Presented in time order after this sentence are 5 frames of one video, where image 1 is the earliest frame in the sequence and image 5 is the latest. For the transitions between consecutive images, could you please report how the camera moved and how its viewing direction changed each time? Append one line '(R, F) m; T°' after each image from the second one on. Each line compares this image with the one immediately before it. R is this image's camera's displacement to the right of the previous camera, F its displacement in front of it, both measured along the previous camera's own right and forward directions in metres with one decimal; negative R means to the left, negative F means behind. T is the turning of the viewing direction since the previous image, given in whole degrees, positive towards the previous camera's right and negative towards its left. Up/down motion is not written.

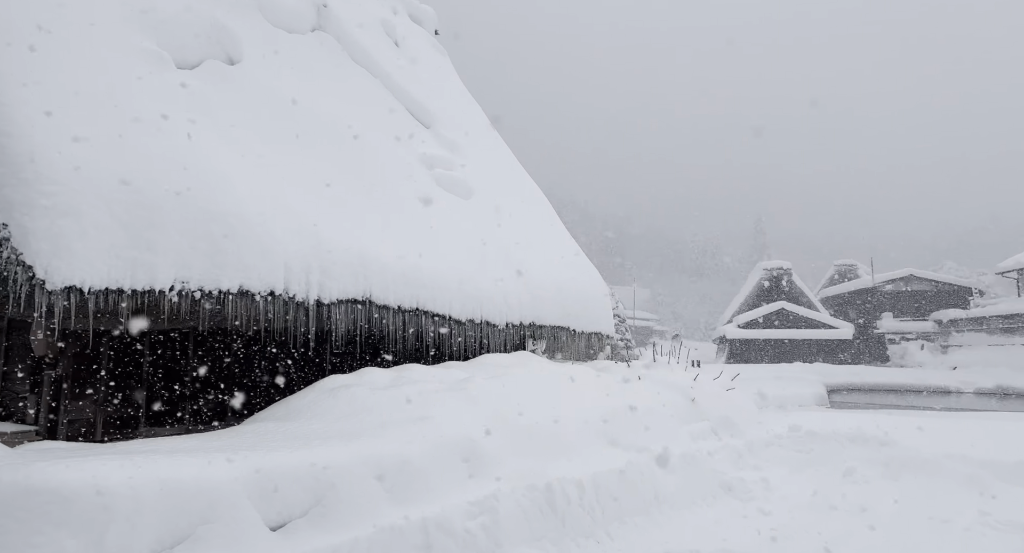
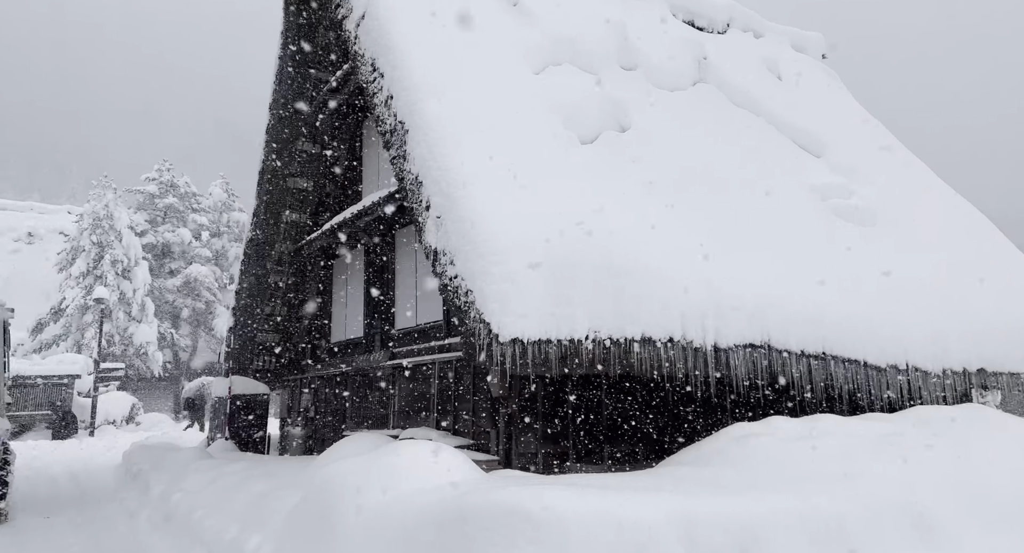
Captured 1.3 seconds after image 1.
(-0.1, -0.1) m; -32°
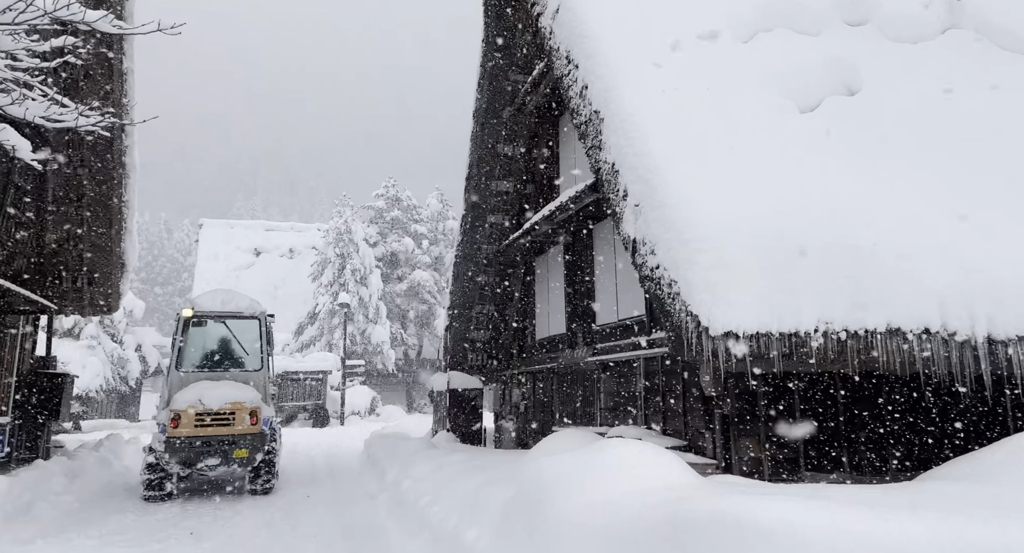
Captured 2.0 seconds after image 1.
(0.0, +0.3) m; -17°
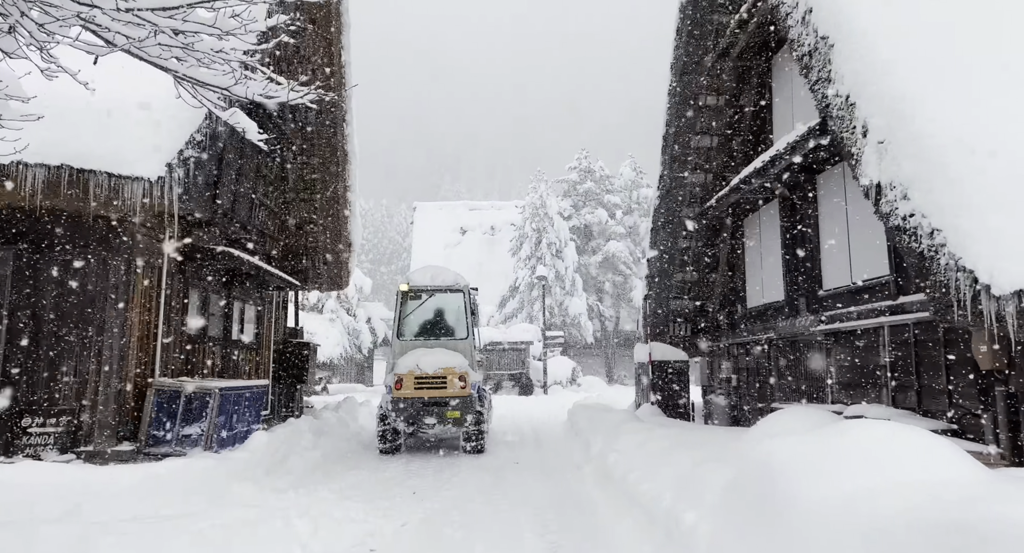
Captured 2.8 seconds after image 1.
(-0.1, +0.4) m; -16°
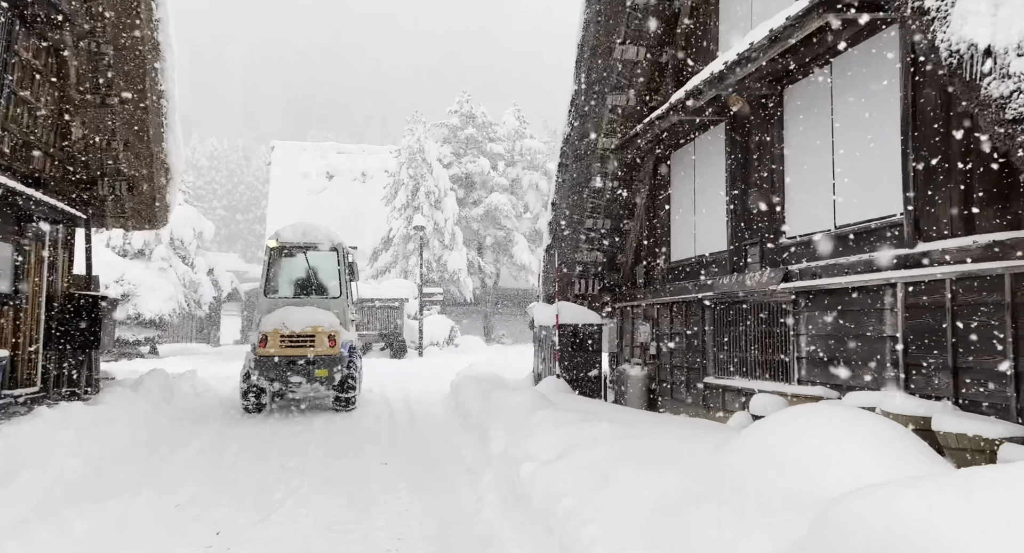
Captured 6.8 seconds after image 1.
(0.0, +2.3) m; +11°
